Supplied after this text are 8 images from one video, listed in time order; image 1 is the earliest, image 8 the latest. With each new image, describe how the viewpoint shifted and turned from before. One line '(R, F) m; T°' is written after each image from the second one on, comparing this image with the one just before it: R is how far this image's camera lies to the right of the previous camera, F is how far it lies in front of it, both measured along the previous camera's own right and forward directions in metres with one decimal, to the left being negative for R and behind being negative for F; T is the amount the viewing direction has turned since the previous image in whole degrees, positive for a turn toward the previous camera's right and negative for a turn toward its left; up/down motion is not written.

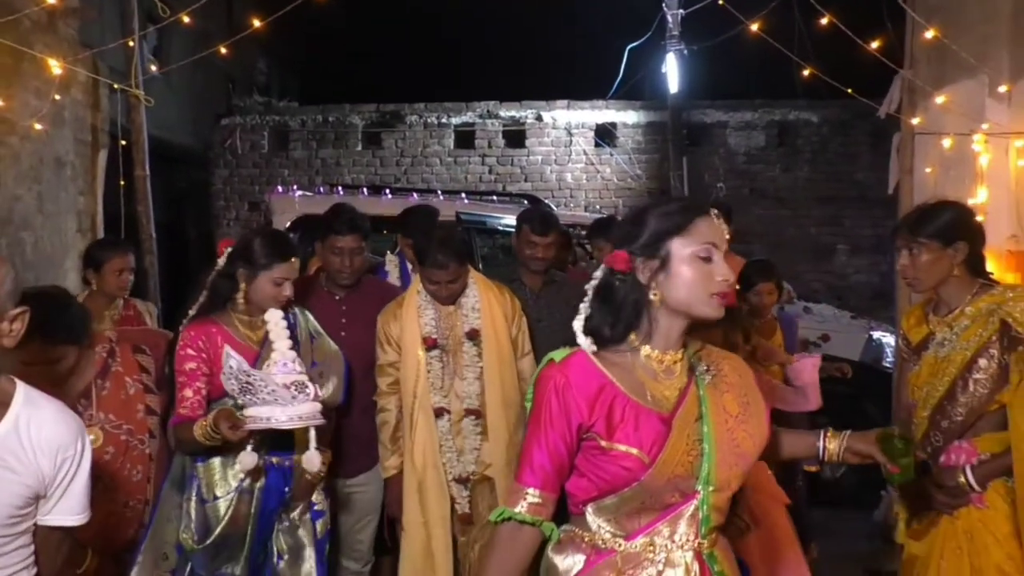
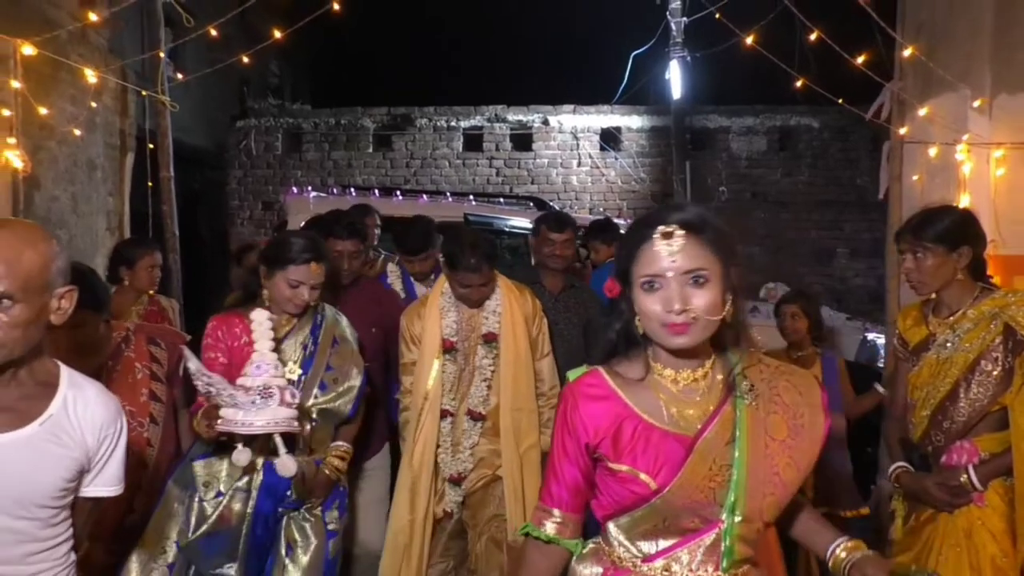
(0.0, -0.3) m; 0°
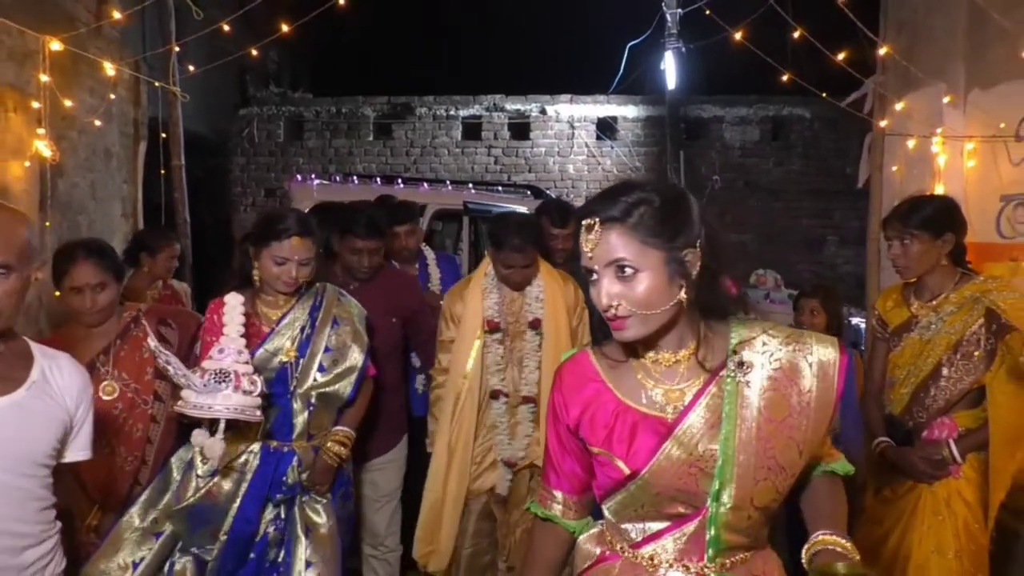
(0.0, -0.2) m; 0°
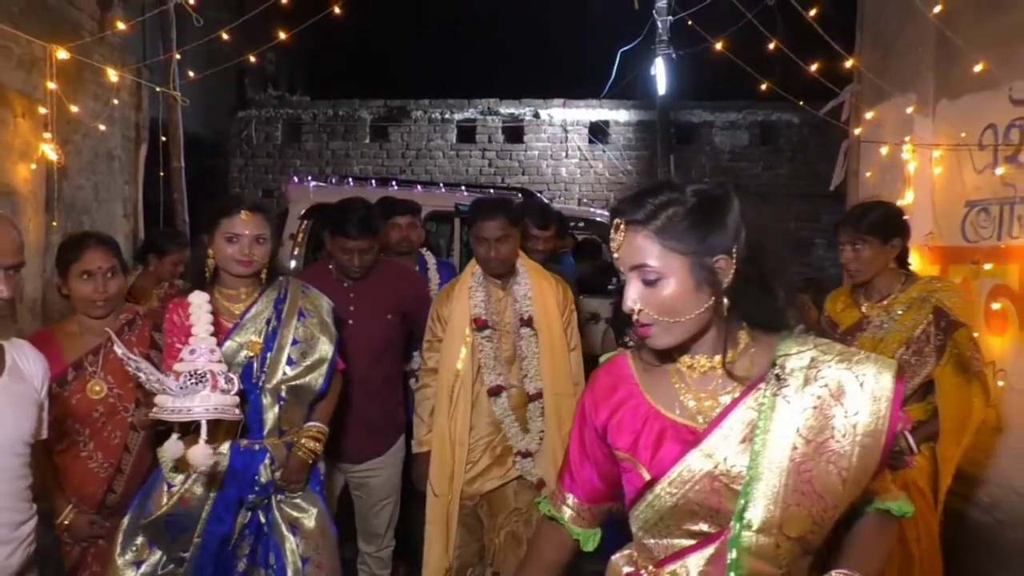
(+0.1, -0.2) m; 0°
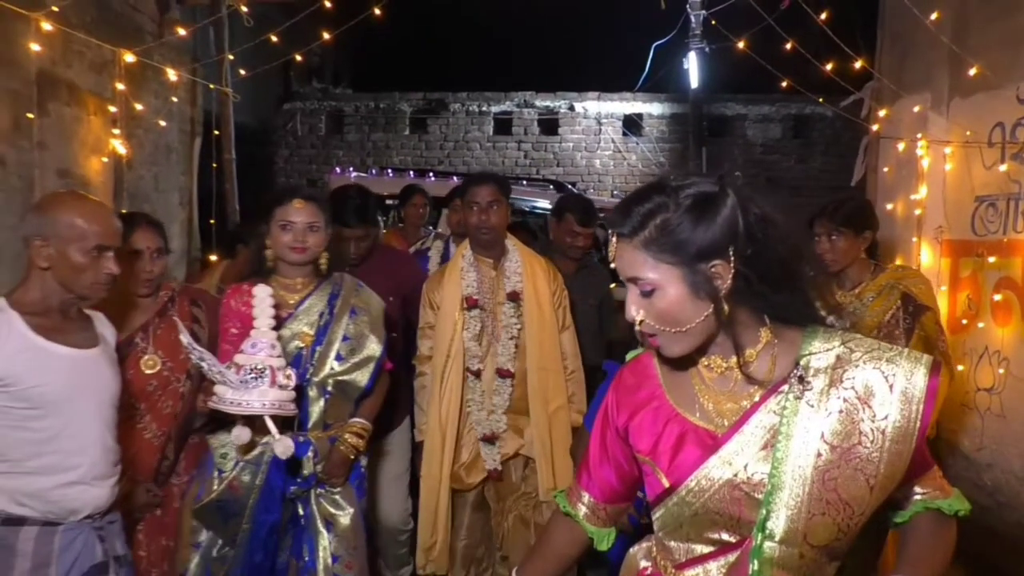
(+0.1, -0.3) m; -3°
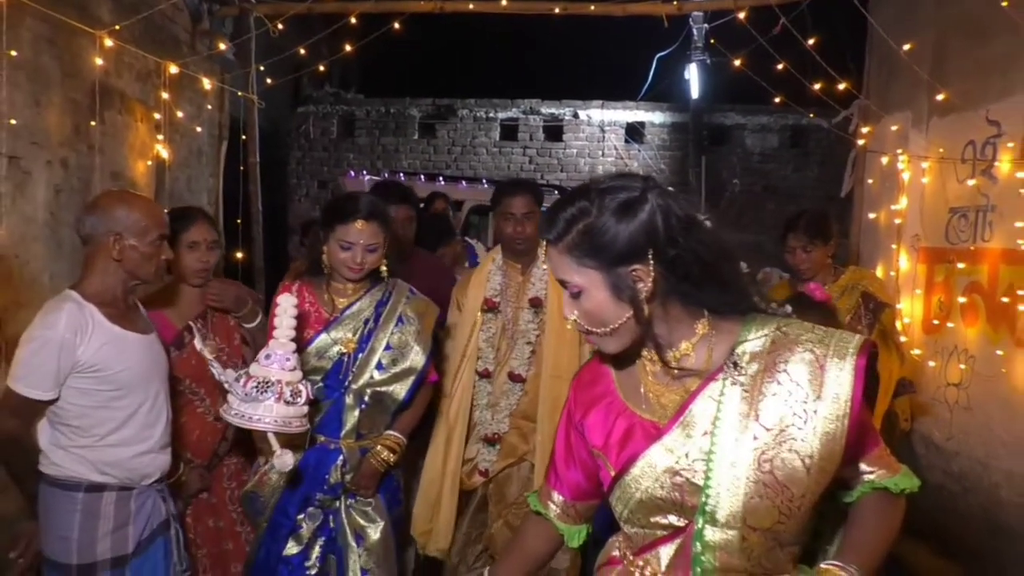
(0.0, -0.4) m; 0°
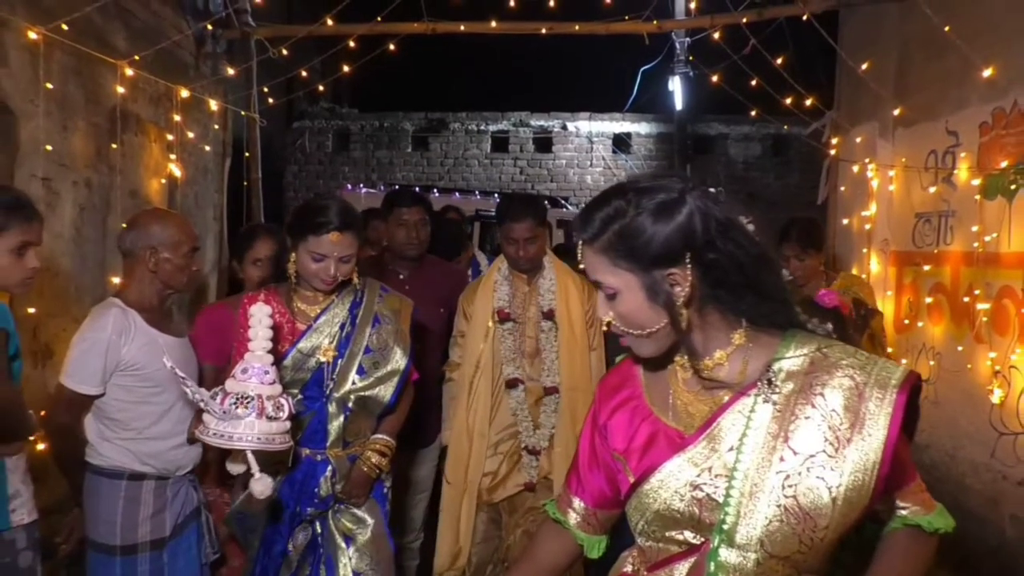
(0.0, -0.3) m; 0°
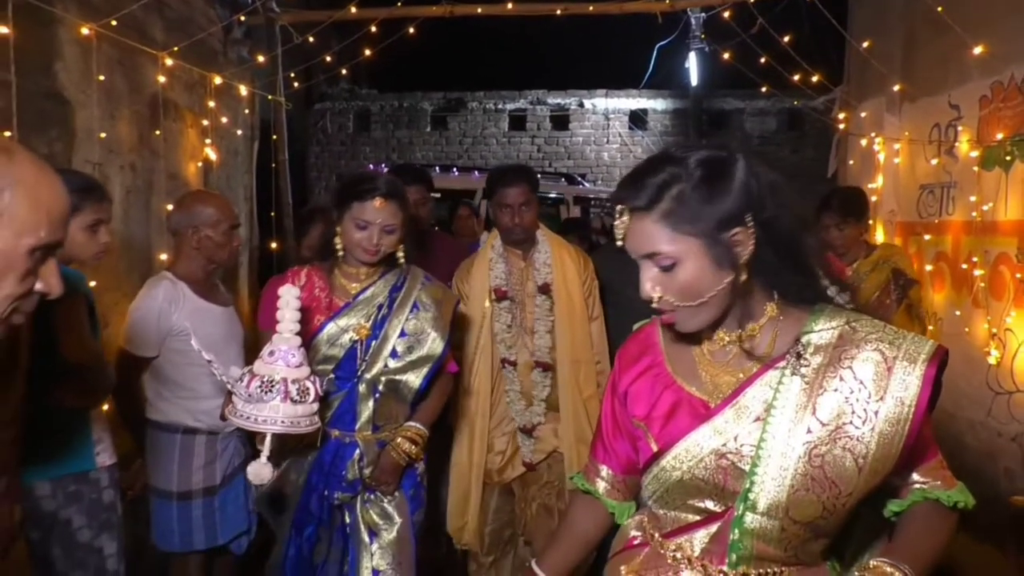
(0.0, -0.3) m; -1°
